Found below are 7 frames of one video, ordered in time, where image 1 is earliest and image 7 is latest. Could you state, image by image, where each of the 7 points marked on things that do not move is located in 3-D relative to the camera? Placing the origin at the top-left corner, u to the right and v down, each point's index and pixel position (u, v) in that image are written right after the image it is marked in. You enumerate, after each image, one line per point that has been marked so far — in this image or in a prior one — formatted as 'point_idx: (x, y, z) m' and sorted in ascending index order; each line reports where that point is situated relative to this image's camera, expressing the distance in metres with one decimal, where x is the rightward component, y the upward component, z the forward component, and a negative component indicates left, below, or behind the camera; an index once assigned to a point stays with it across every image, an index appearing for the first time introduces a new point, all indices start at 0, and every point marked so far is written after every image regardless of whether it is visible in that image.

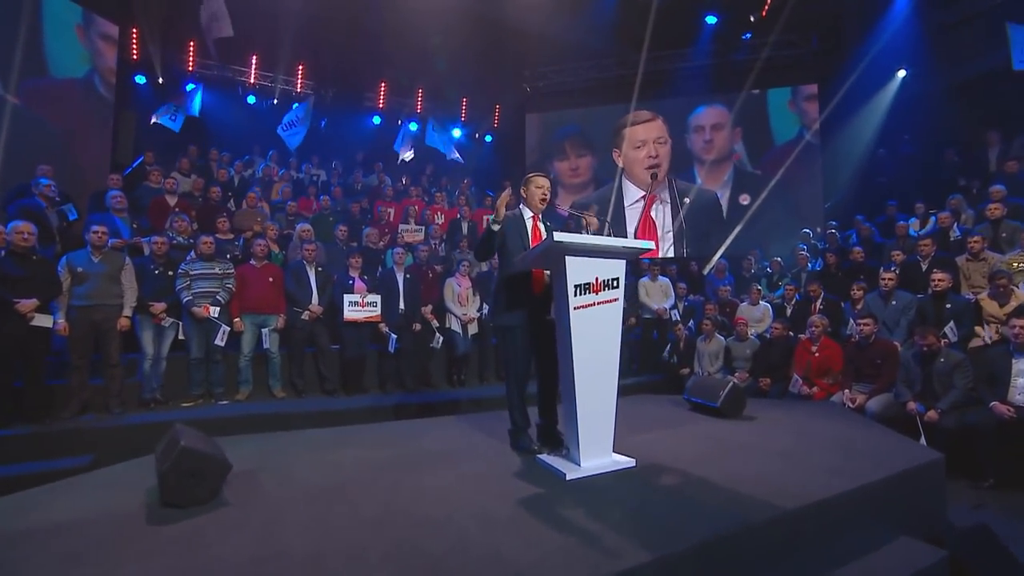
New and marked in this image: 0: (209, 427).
0: (-2.4, -1.1, +5.5) m
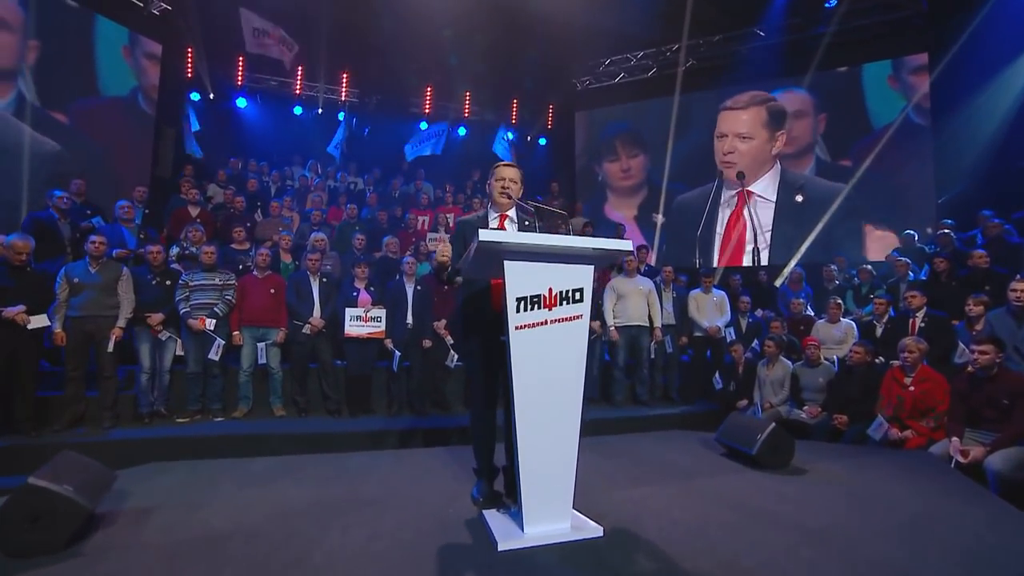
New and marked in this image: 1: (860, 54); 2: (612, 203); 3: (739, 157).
0: (-2.4, -1.2, +5.2) m
1: (+4.0, +2.8, +7.8) m
2: (+1.2, +1.2, +9.8) m
3: (+2.8, +1.7, +8.6) m
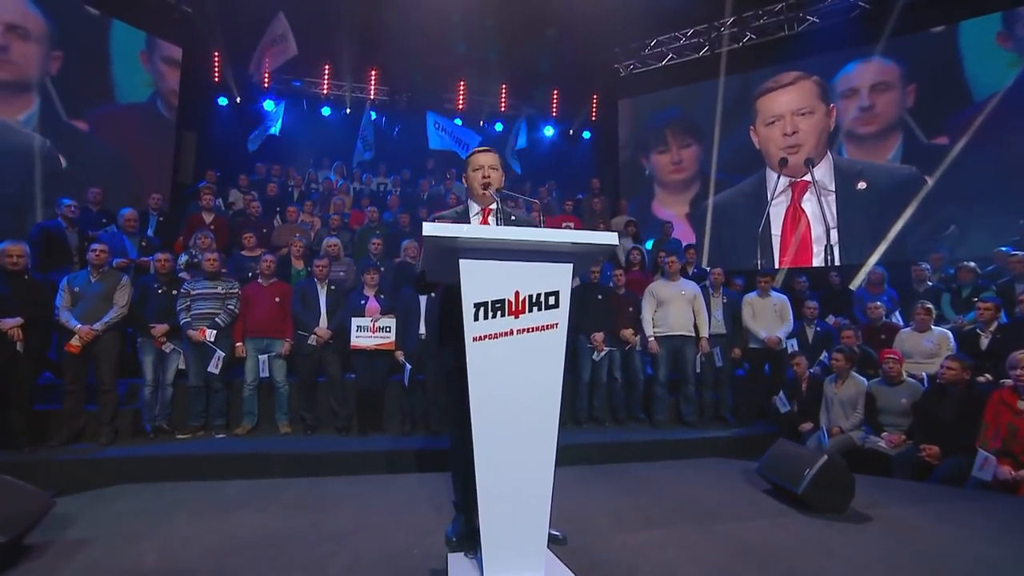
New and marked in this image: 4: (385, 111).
0: (-2.4, -1.3, +4.9) m
1: (+4.4, +2.7, +6.7) m
2: (+1.9, +1.2, +8.9) m
3: (+3.3, +1.7, +7.5) m
4: (-2.1, +2.6, +9.6) m
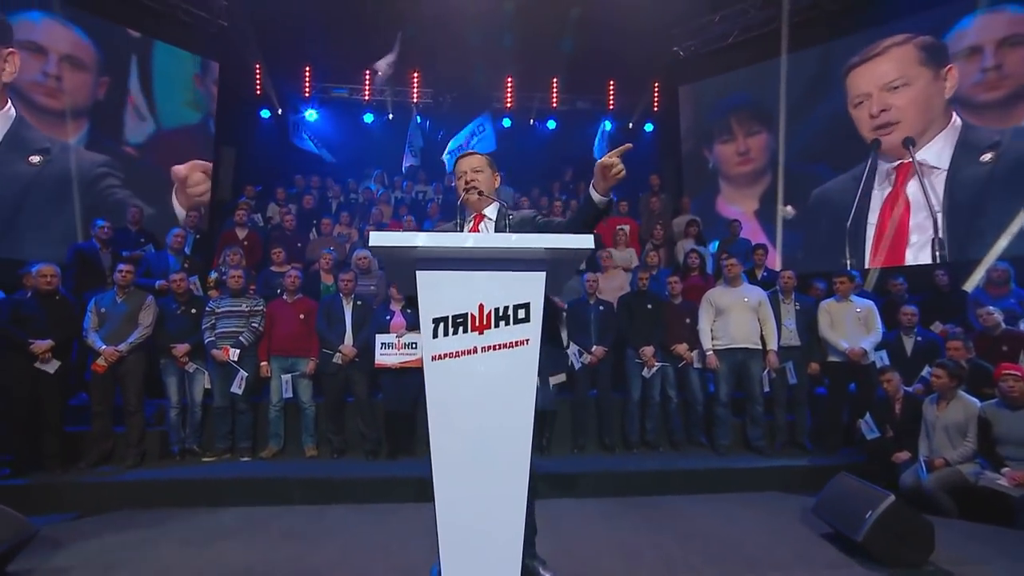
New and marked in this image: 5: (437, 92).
0: (-2.2, -1.4, +4.7) m
1: (+4.7, +2.8, +5.5) m
2: (+2.6, +1.1, +8.1) m
3: (+3.7, +1.6, +6.5) m
4: (-1.2, +2.4, +9.3) m
5: (-1.0, +2.7, +9.2) m
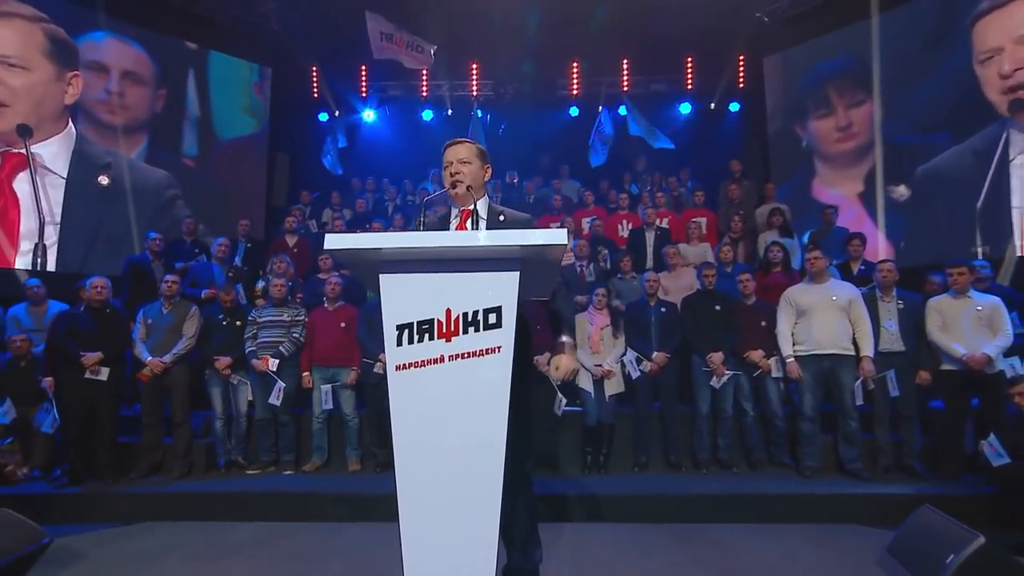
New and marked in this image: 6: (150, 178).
0: (-1.9, -1.5, +4.6) m
1: (+4.9, +2.8, +4.2) m
2: (+3.3, +1.2, +7.1) m
3: (+4.2, +1.7, +5.4) m
4: (-0.2, +2.4, +9.0) m
5: (-0.1, +2.7, +8.8) m
6: (-3.4, +1.0, +6.2) m
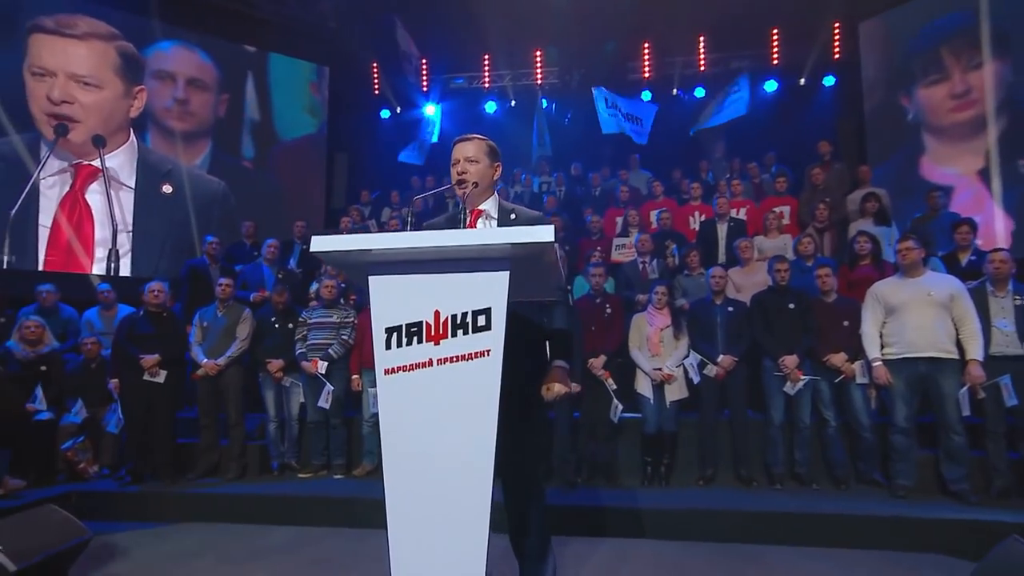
0: (-1.5, -1.5, +4.5) m
1: (+5.1, +2.9, +3.1) m
2: (+3.9, +1.2, +6.3) m
3: (+4.5, +1.8, +4.4) m
4: (+0.7, +2.4, +8.7) m
5: (+0.8, +2.7, +8.5) m
6: (-2.9, +1.0, +6.4) m
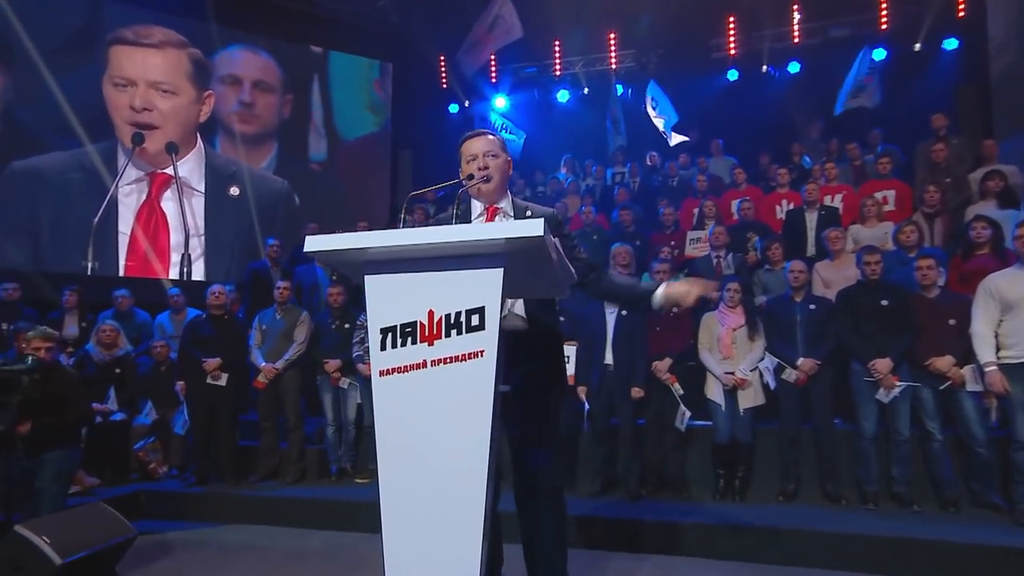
0: (-1.1, -1.5, +4.4) m
1: (+5.1, +3.0, +2.2) m
2: (+4.5, +1.3, +5.4) m
3: (+4.8, +1.9, +3.5) m
4: (+1.5, +2.5, +8.2) m
5: (+1.6, +2.7, +8.0) m
6: (-2.2, +1.0, +6.5) m
